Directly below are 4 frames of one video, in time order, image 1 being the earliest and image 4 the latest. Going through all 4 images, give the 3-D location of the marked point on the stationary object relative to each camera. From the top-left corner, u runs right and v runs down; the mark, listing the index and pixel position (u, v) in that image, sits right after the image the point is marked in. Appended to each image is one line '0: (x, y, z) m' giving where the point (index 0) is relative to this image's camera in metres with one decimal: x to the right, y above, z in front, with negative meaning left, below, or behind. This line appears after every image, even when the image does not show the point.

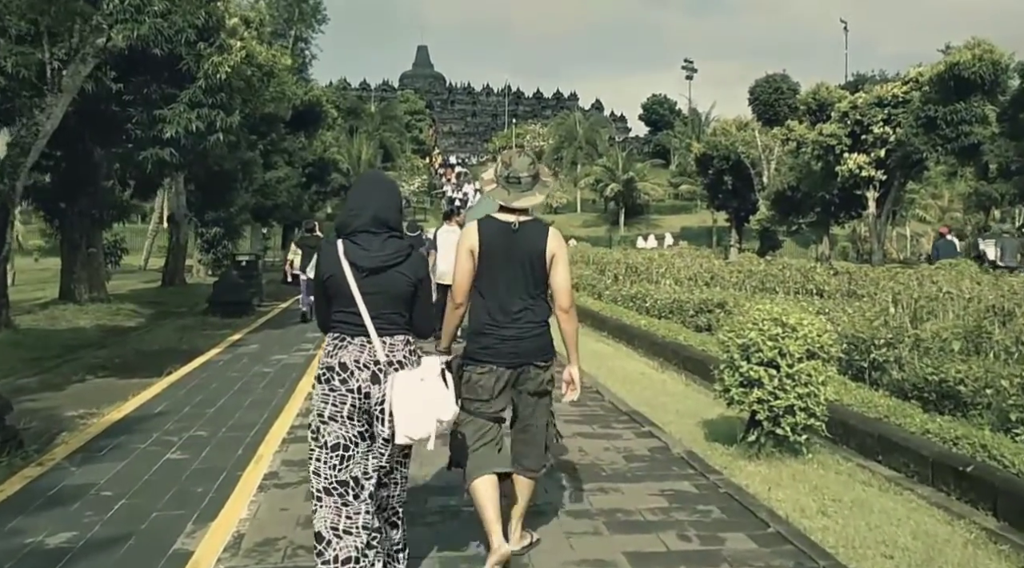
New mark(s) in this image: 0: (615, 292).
0: (+2.0, -0.1, +16.3) m
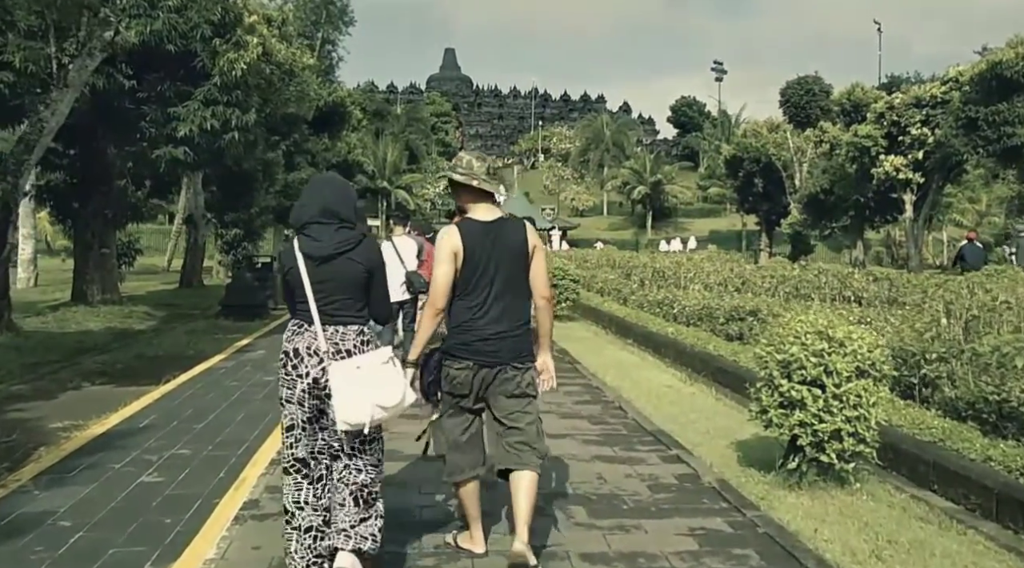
0: (+2.4, -0.2, +15.6) m
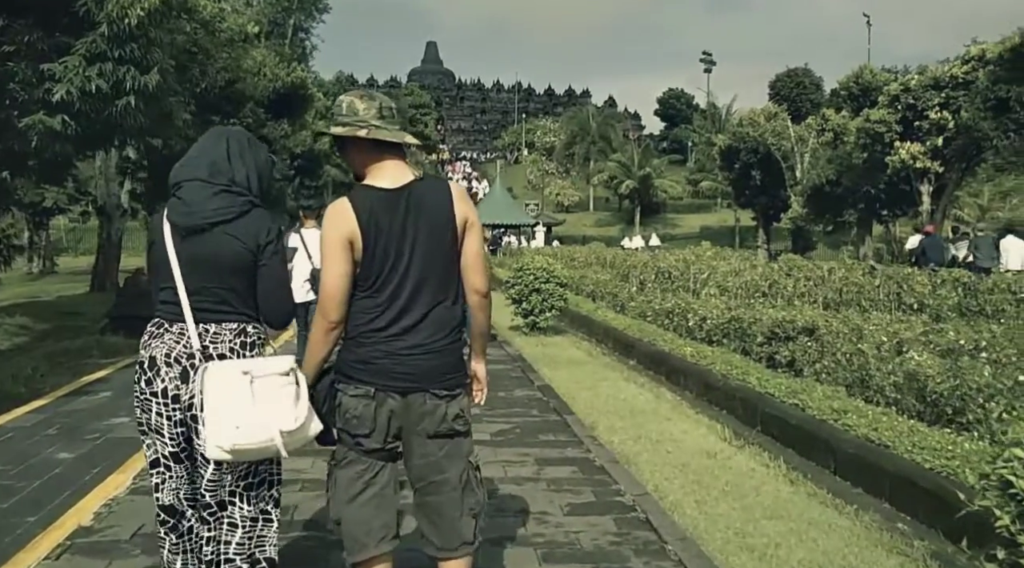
0: (+2.0, -0.3, +12.7) m
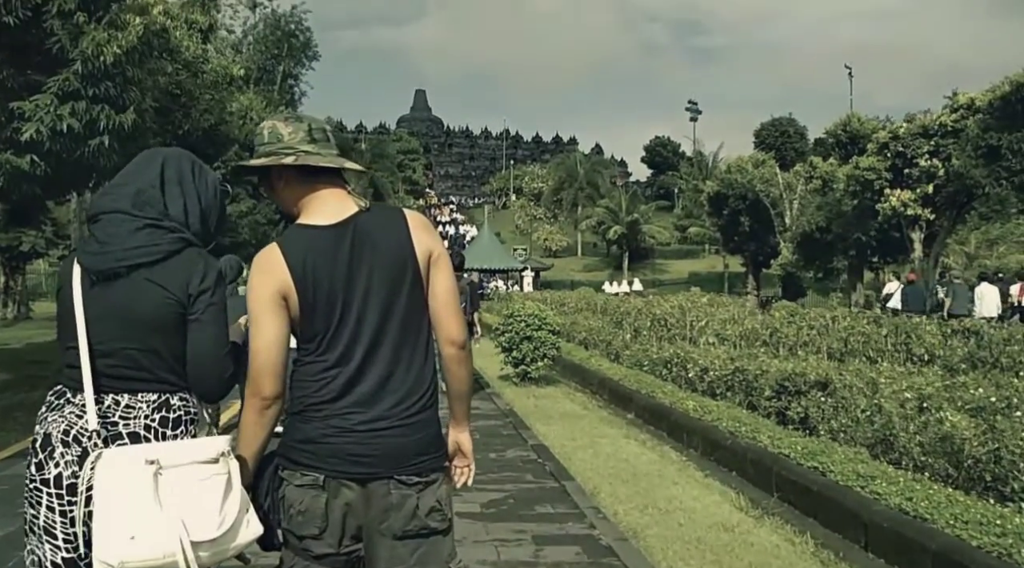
0: (+1.9, -1.0, +12.1) m
